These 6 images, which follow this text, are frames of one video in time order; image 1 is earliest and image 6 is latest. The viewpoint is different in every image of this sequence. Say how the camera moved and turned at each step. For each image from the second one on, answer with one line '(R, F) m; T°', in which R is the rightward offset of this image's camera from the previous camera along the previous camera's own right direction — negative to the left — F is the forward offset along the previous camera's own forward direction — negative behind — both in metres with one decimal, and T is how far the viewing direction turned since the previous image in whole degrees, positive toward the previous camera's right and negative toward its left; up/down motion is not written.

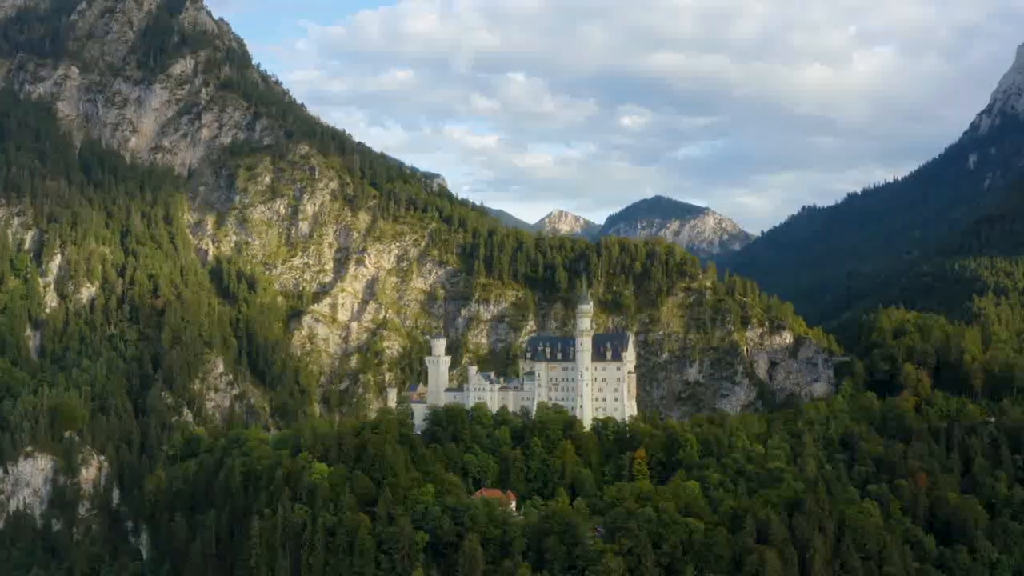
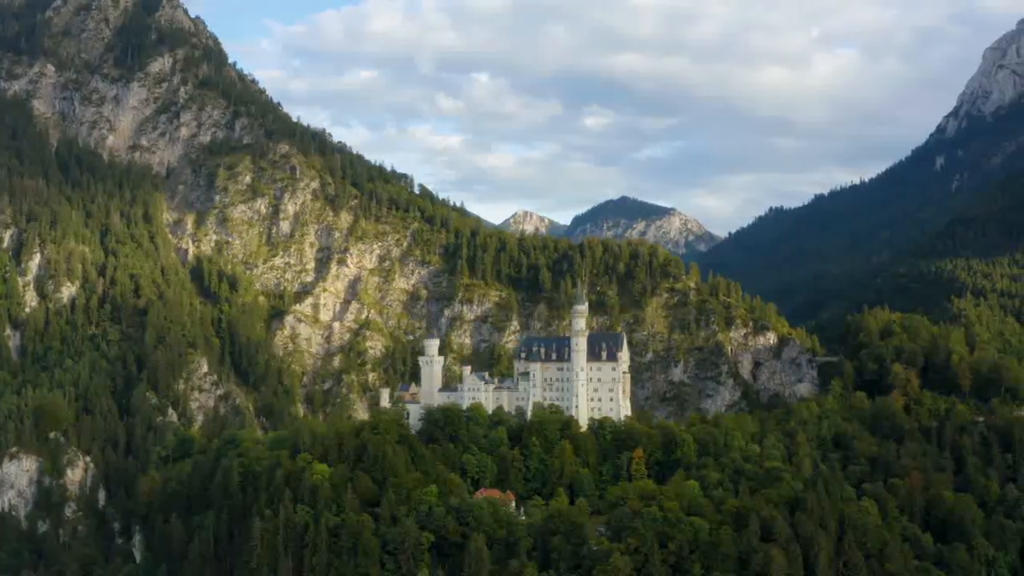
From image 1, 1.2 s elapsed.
(-3.1, -0.2) m; +2°
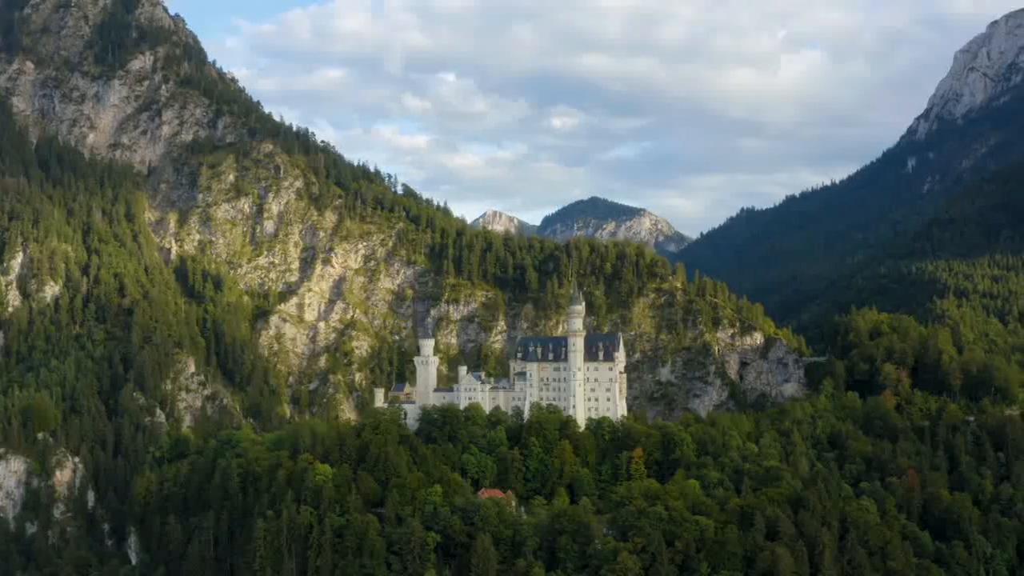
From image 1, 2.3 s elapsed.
(-2.9, -0.2) m; +1°
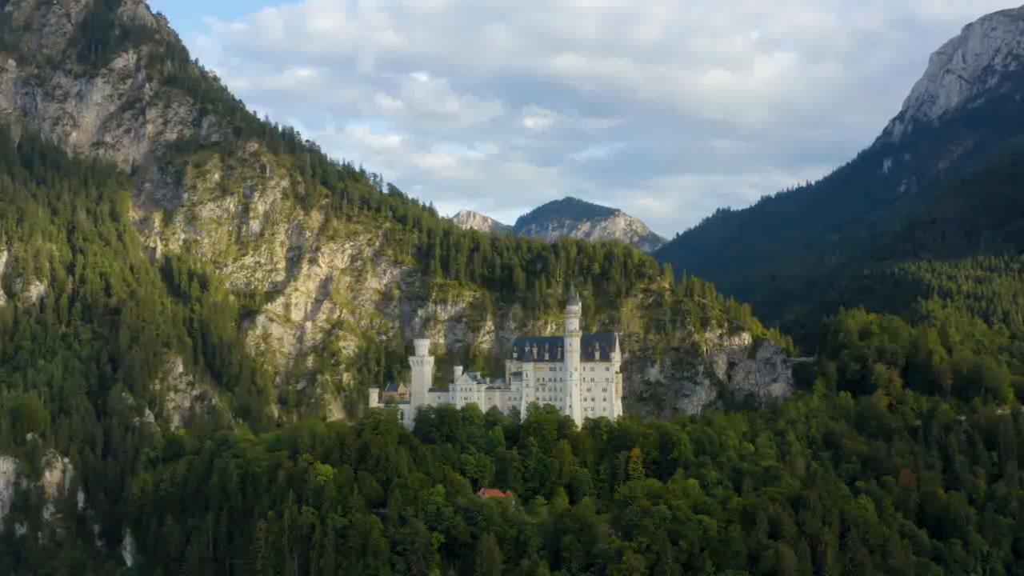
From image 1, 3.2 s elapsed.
(-2.4, -0.2) m; +1°
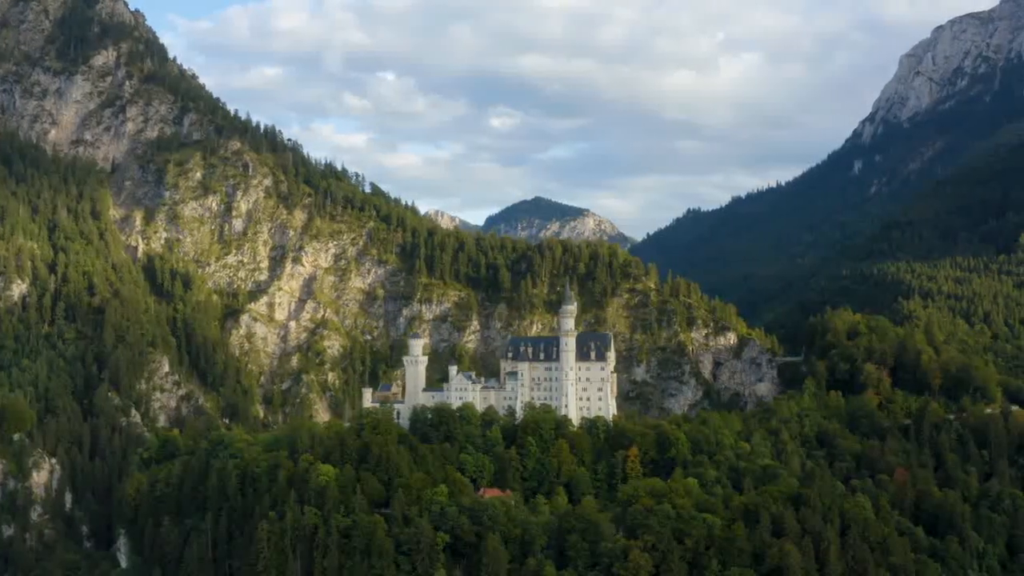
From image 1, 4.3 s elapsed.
(-2.9, -0.3) m; +1°
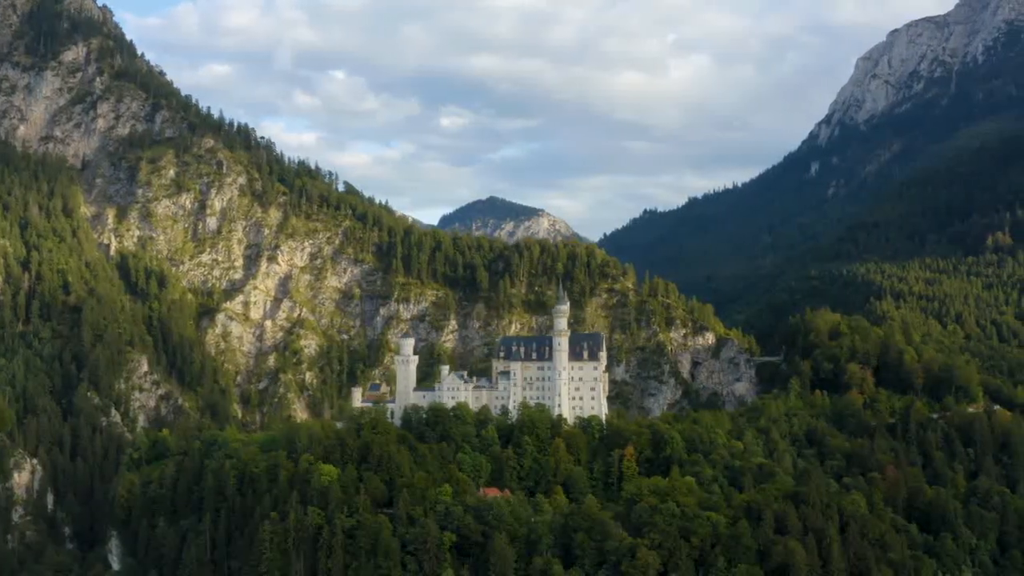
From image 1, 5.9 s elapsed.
(-4.2, -0.5) m; +2°
